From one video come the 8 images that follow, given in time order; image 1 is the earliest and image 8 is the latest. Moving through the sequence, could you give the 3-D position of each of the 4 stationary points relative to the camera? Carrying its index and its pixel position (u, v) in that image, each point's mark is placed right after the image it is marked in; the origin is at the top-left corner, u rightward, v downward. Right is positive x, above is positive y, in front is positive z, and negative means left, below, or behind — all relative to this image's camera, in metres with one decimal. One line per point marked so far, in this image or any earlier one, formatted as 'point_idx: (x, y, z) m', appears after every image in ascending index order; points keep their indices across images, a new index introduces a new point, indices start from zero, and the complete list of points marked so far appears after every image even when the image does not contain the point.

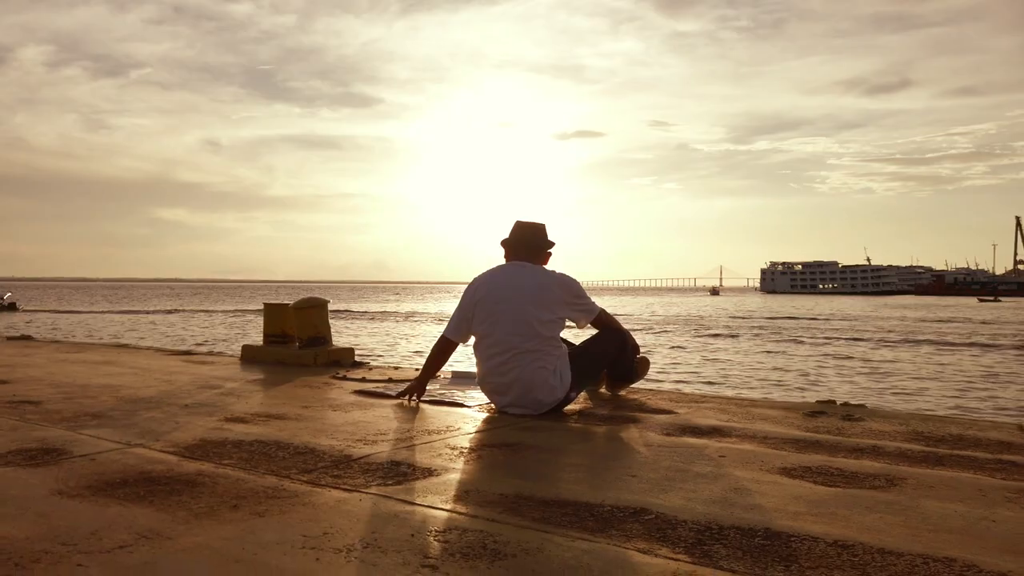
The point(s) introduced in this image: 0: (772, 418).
0: (+1.9, -1.0, +5.9) m
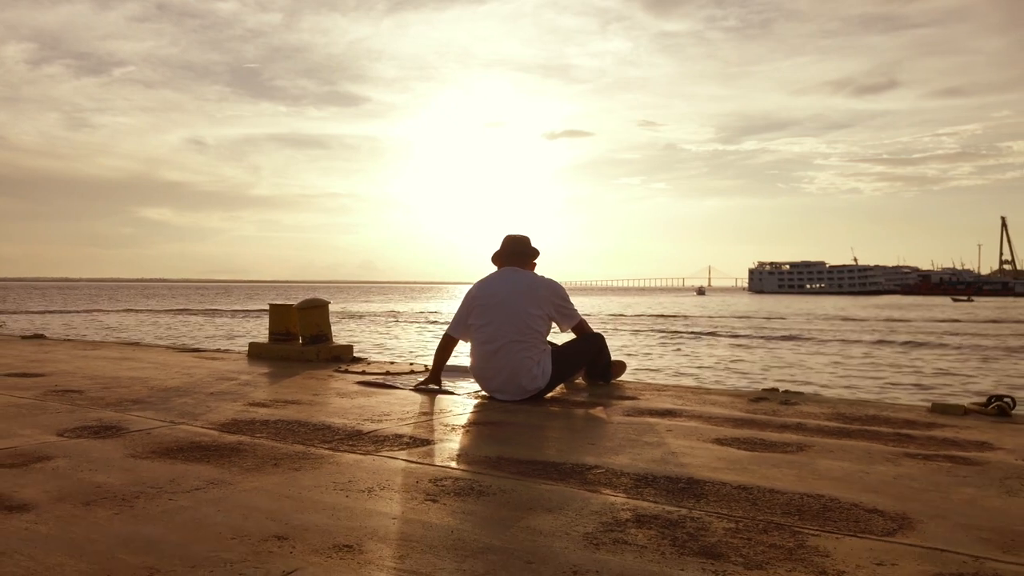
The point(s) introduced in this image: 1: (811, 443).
0: (+1.8, -1.0, +6.8) m
1: (+1.9, -1.0, +5.1) m
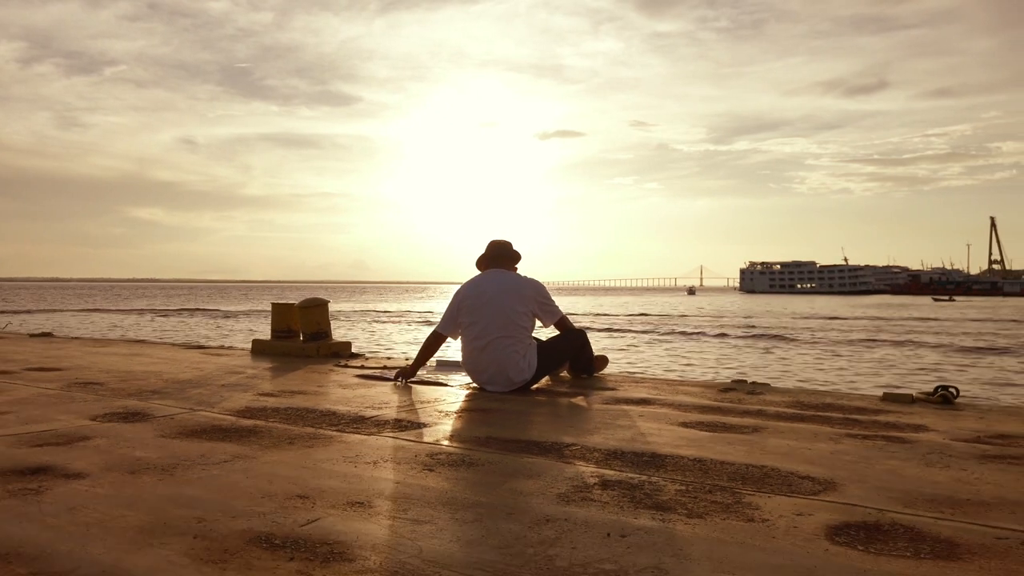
0: (+1.7, -1.0, +7.4) m
1: (+1.8, -1.0, +5.7) m
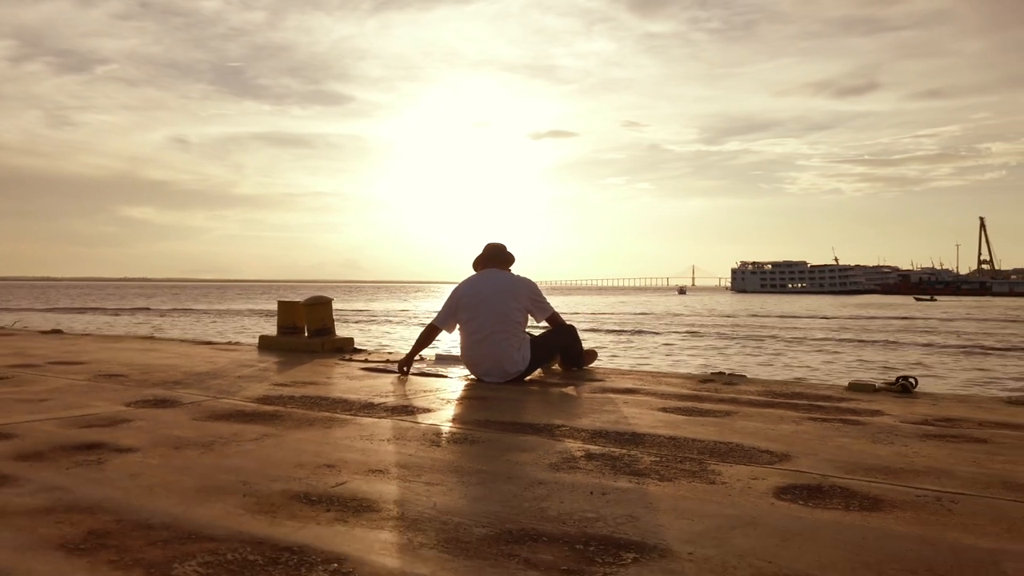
0: (+1.6, -1.0, +8.0) m
1: (+1.8, -1.0, +6.3) m
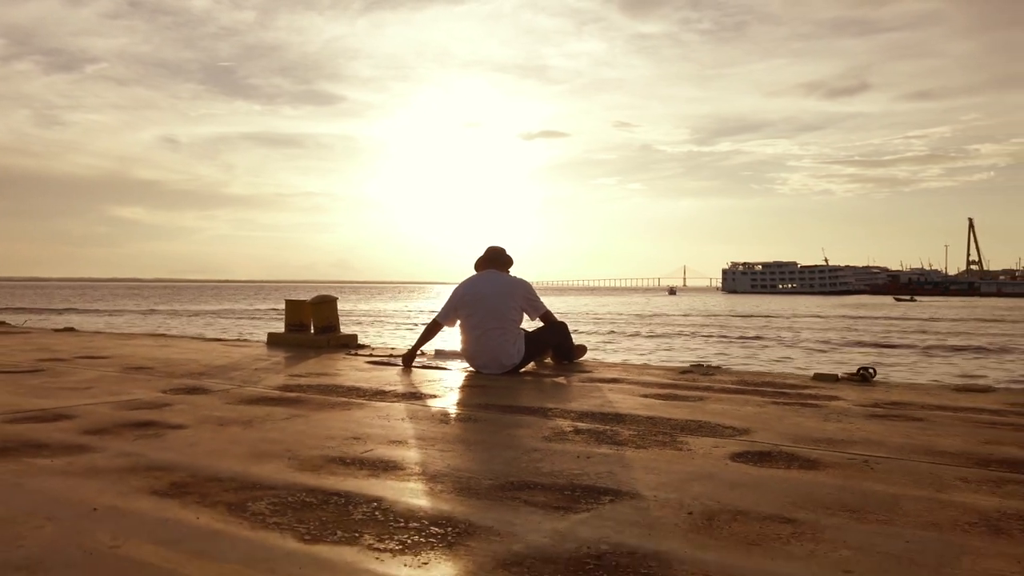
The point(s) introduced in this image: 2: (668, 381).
0: (+1.6, -0.9, +8.8) m
1: (+1.8, -1.0, +7.1) m
2: (+1.6, -1.0, +8.2) m
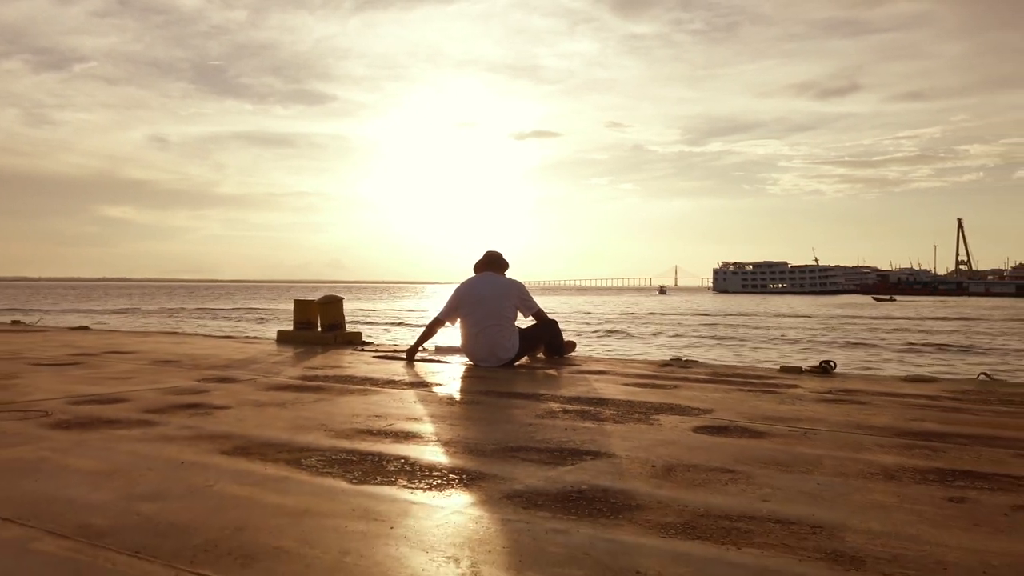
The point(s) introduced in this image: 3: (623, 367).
0: (+1.5, -0.9, +9.7) m
1: (+1.7, -1.0, +7.9) m
2: (+1.6, -1.0, +9.1) m
3: (+1.3, -1.0, +9.6) m
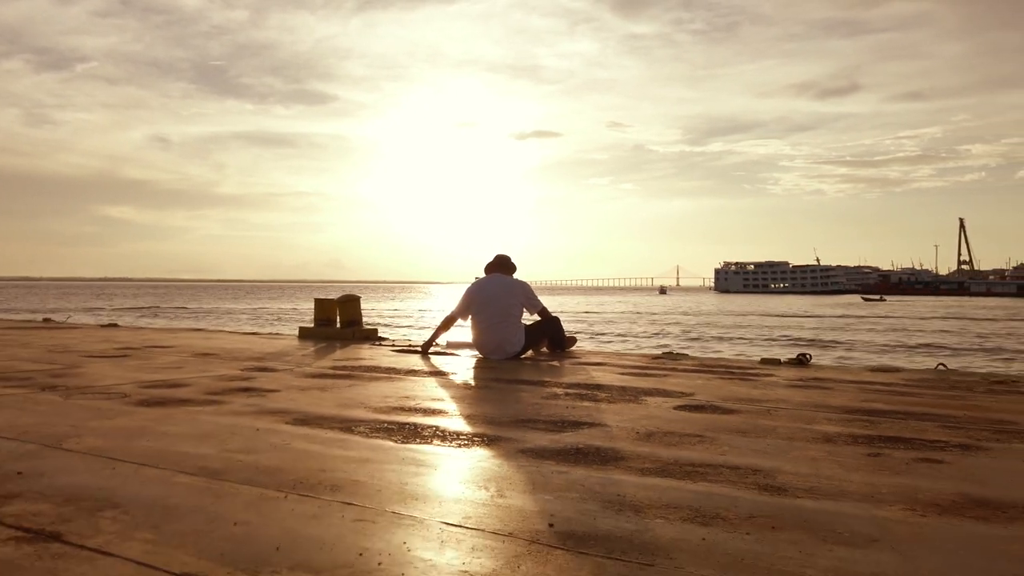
0: (+1.6, -1.0, +10.7) m
1: (+1.8, -1.0, +8.9) m
2: (+1.6, -1.0, +10.1) m
3: (+1.4, -1.0, +10.6) m
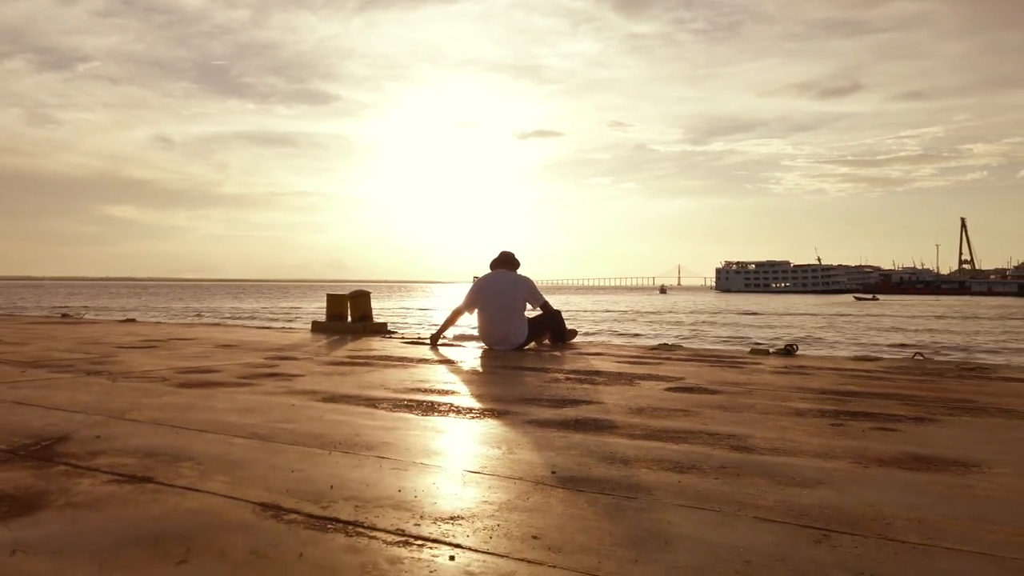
0: (+1.7, -0.9, +11.3) m
1: (+1.9, -0.9, +9.6) m
2: (+1.7, -0.9, +10.7) m
3: (+1.5, -0.9, +11.2) m
